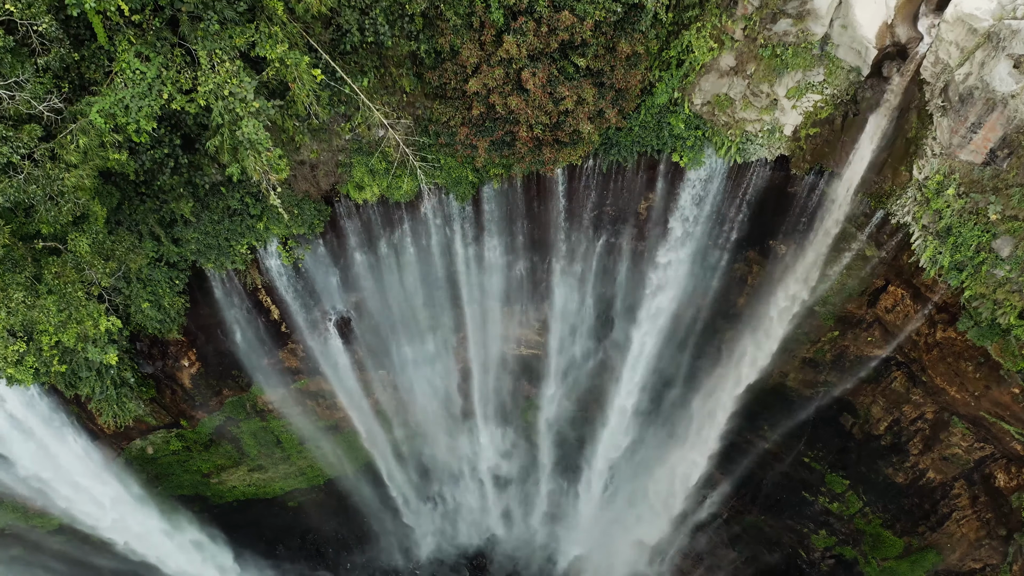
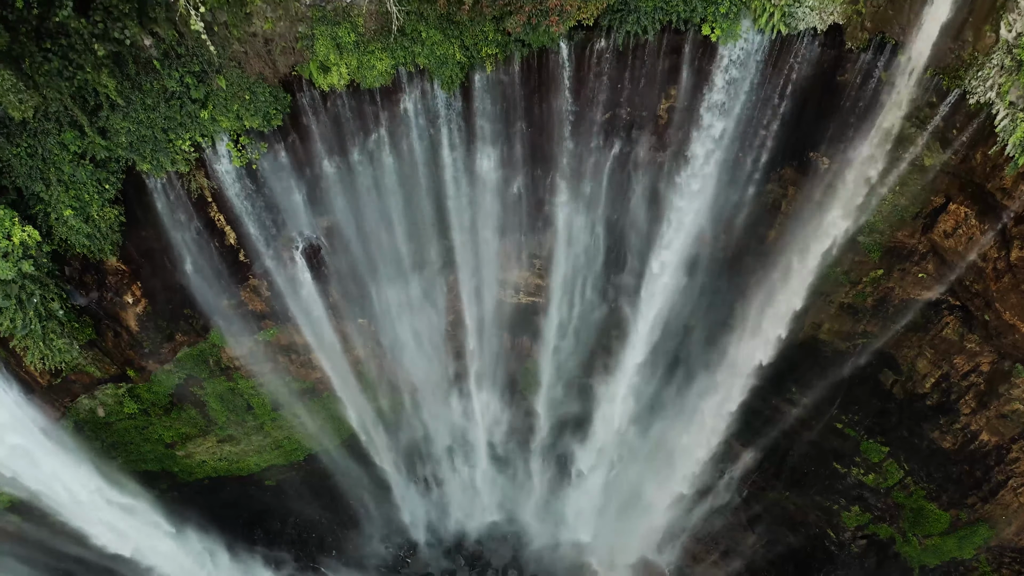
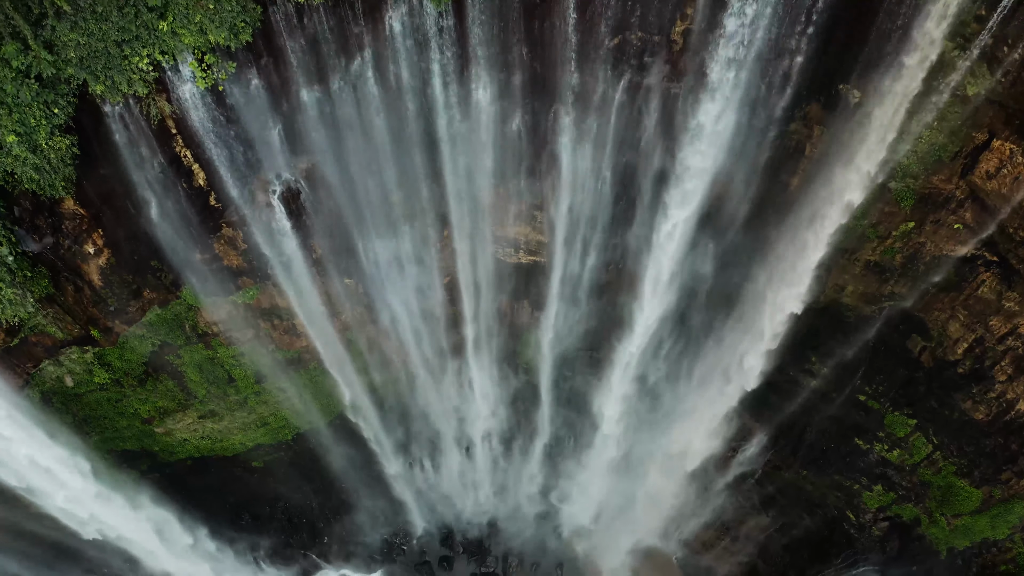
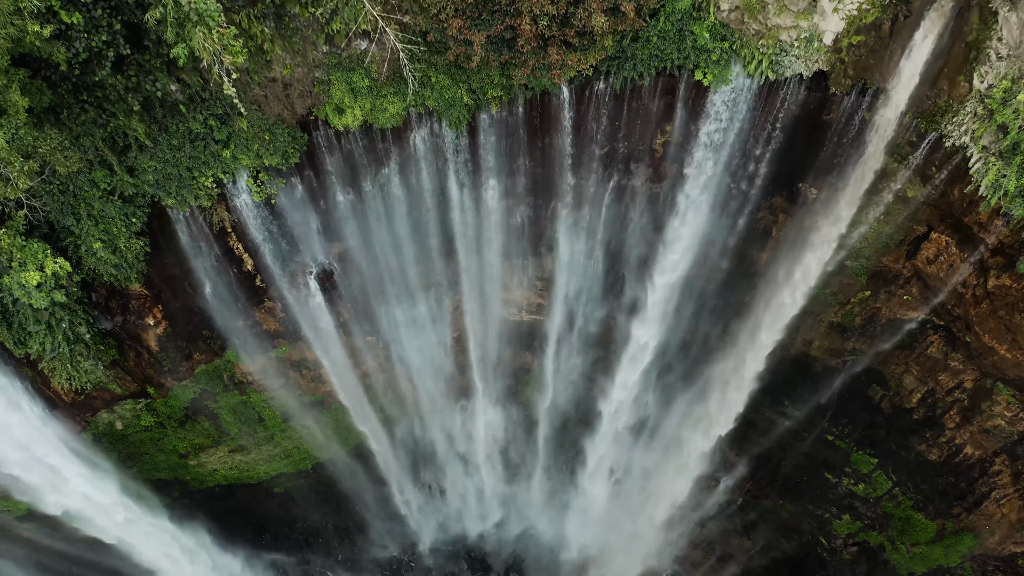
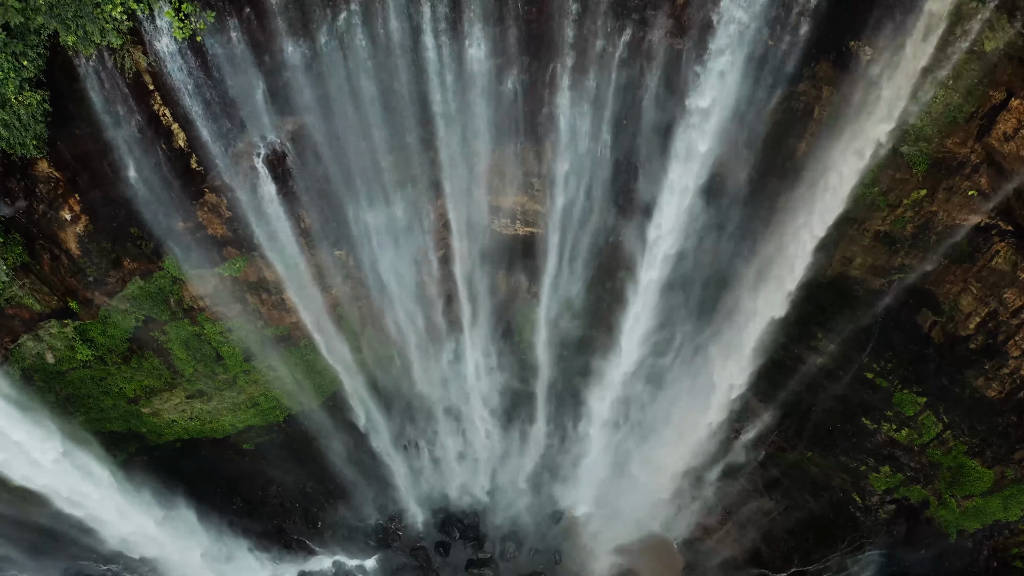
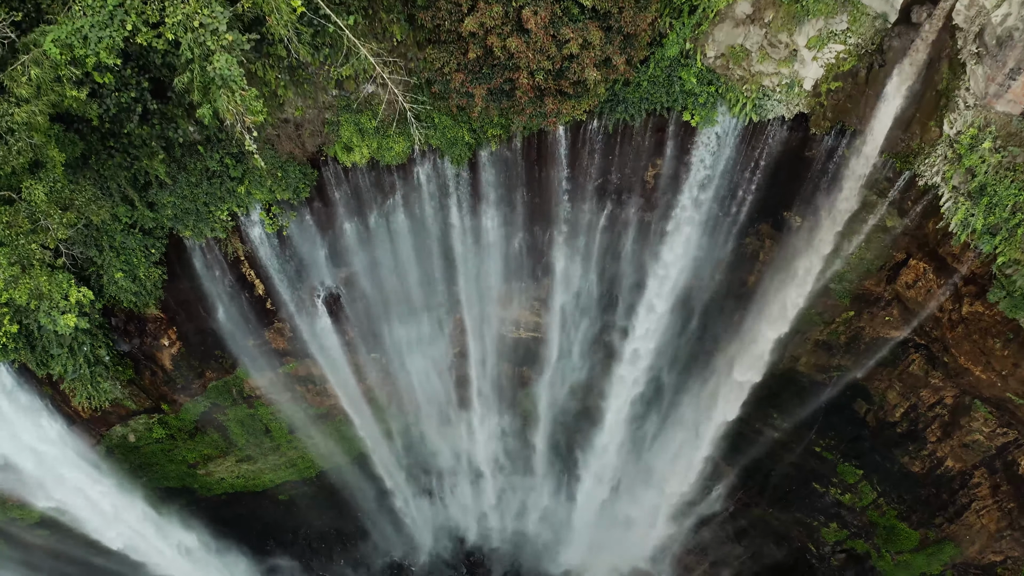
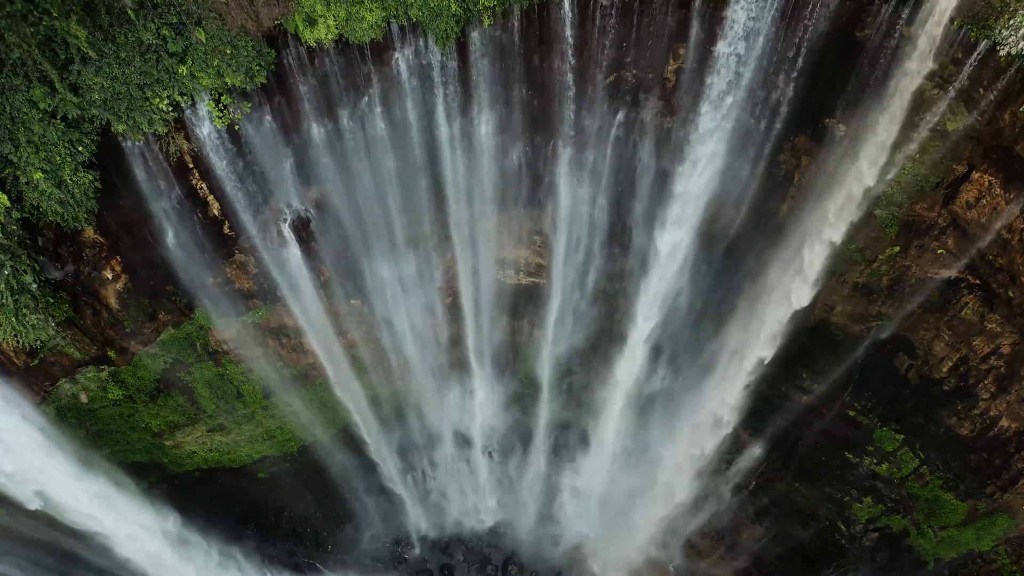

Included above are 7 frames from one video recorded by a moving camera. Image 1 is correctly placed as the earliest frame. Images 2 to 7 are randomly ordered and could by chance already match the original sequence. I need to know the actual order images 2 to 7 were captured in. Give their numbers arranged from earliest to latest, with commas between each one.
6, 4, 2, 7, 3, 5
